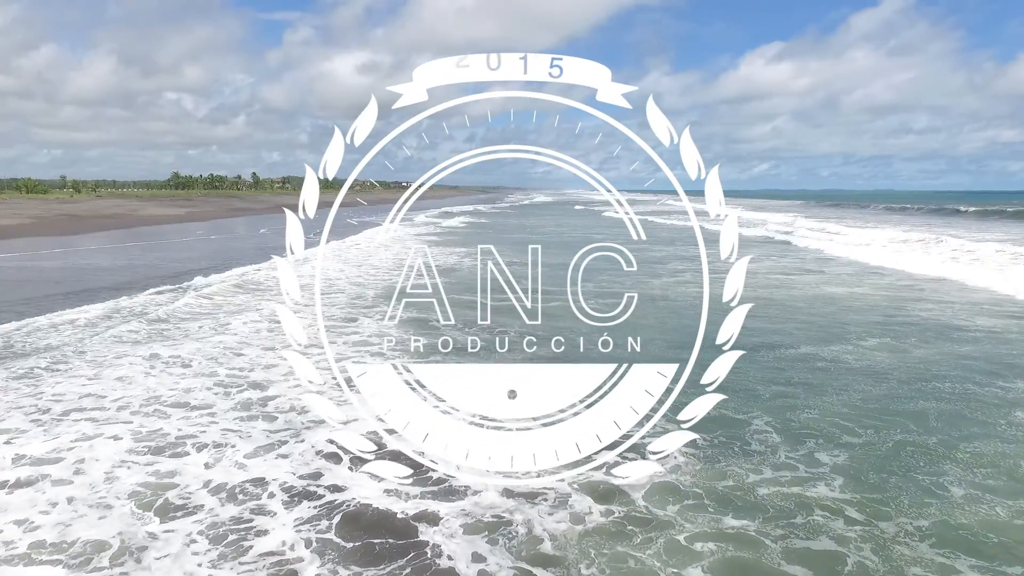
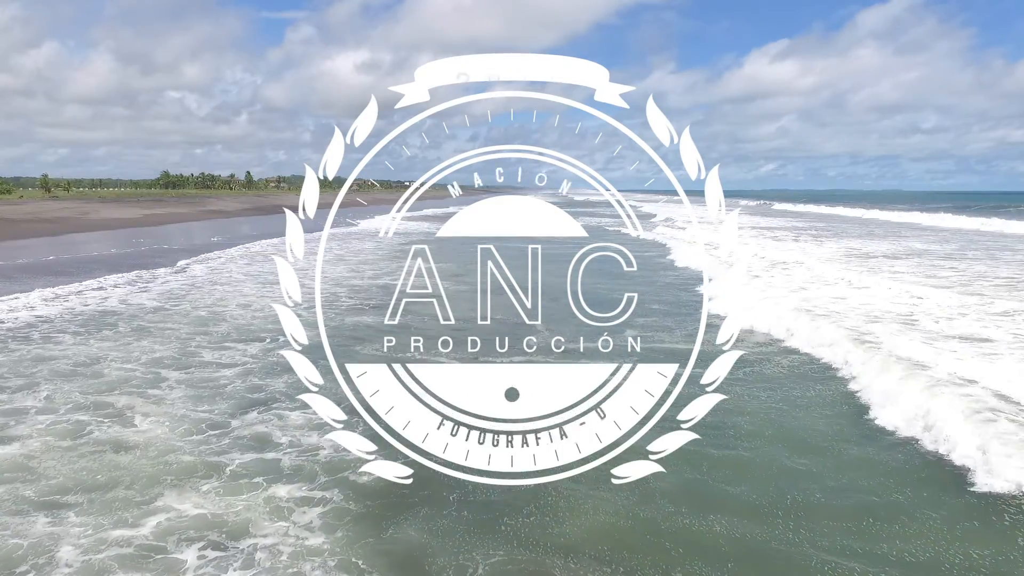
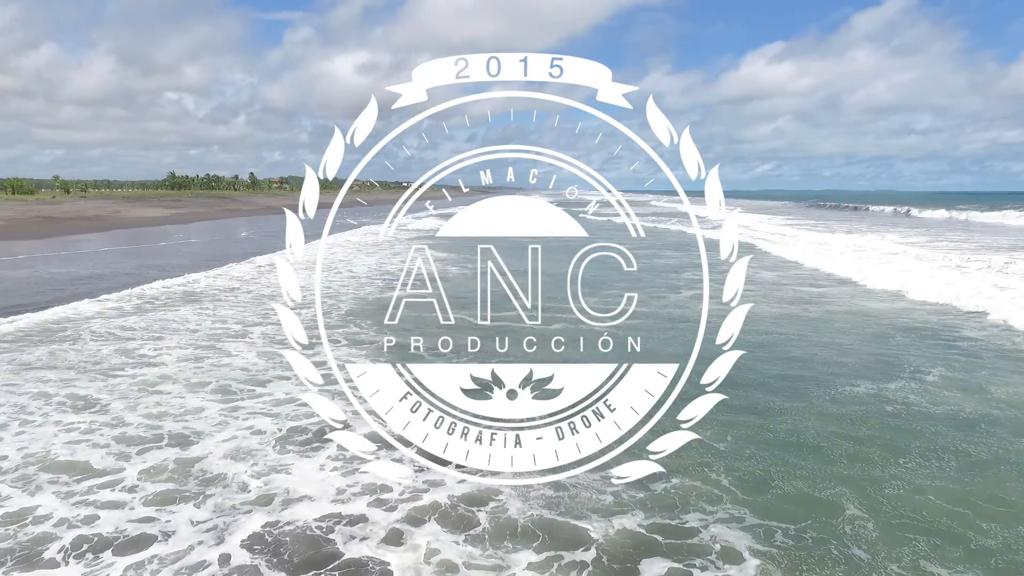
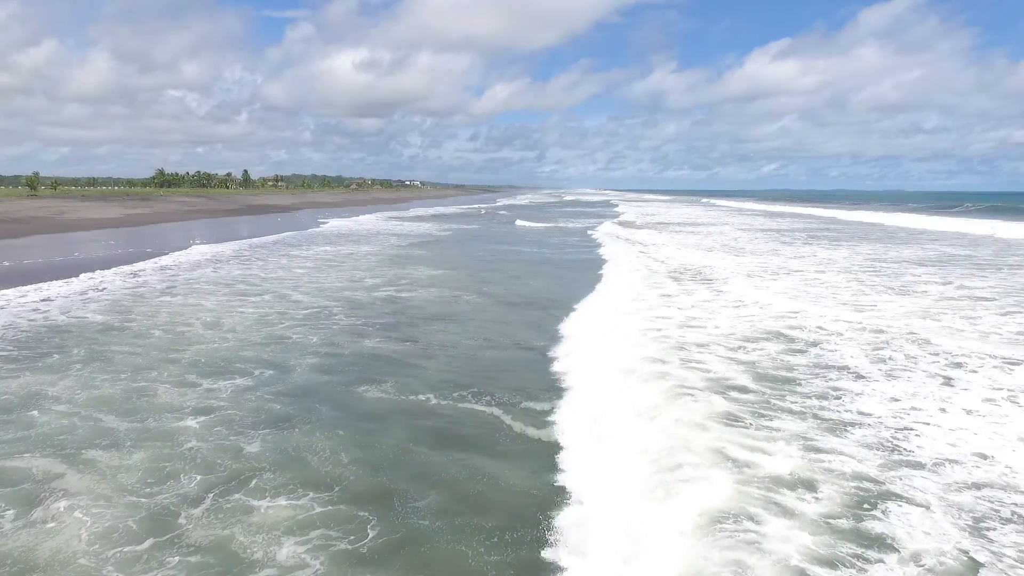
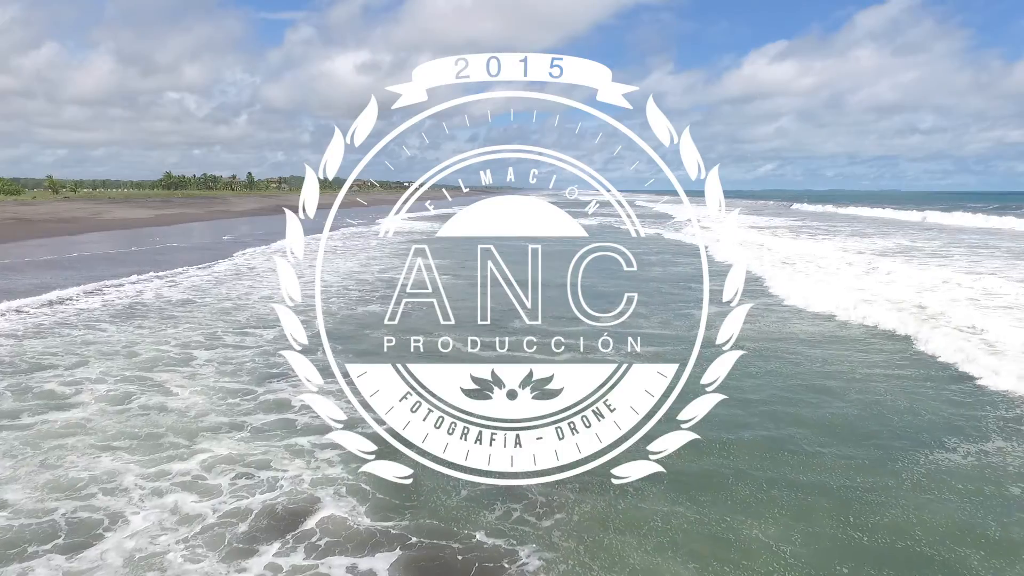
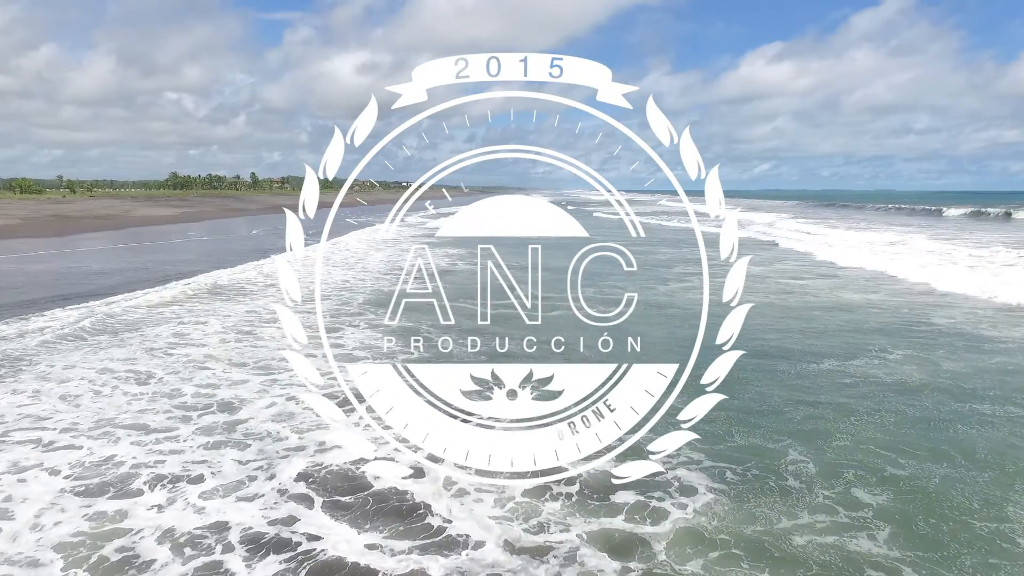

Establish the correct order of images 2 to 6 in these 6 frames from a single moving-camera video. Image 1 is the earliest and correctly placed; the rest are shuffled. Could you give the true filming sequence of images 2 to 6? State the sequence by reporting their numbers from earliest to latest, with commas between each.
6, 3, 5, 2, 4
